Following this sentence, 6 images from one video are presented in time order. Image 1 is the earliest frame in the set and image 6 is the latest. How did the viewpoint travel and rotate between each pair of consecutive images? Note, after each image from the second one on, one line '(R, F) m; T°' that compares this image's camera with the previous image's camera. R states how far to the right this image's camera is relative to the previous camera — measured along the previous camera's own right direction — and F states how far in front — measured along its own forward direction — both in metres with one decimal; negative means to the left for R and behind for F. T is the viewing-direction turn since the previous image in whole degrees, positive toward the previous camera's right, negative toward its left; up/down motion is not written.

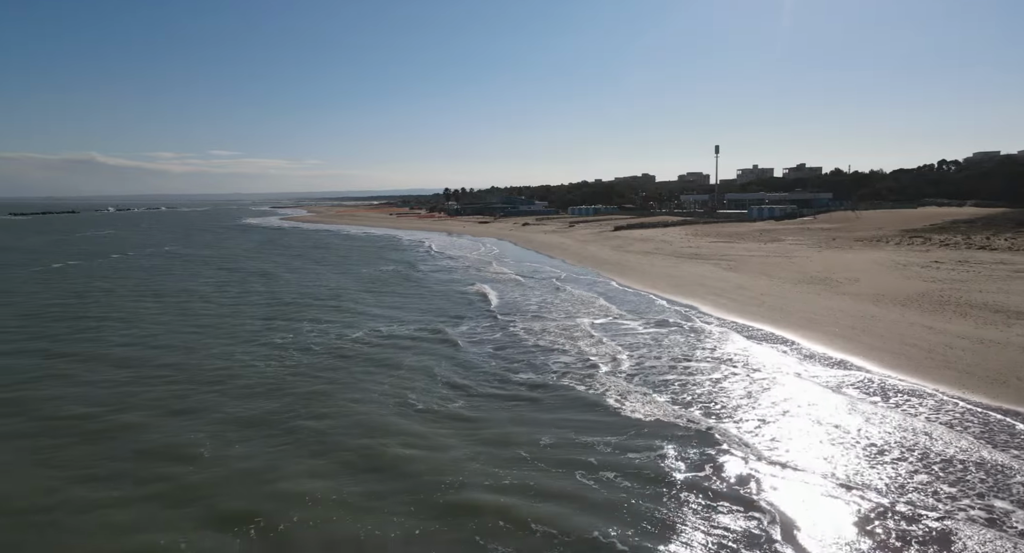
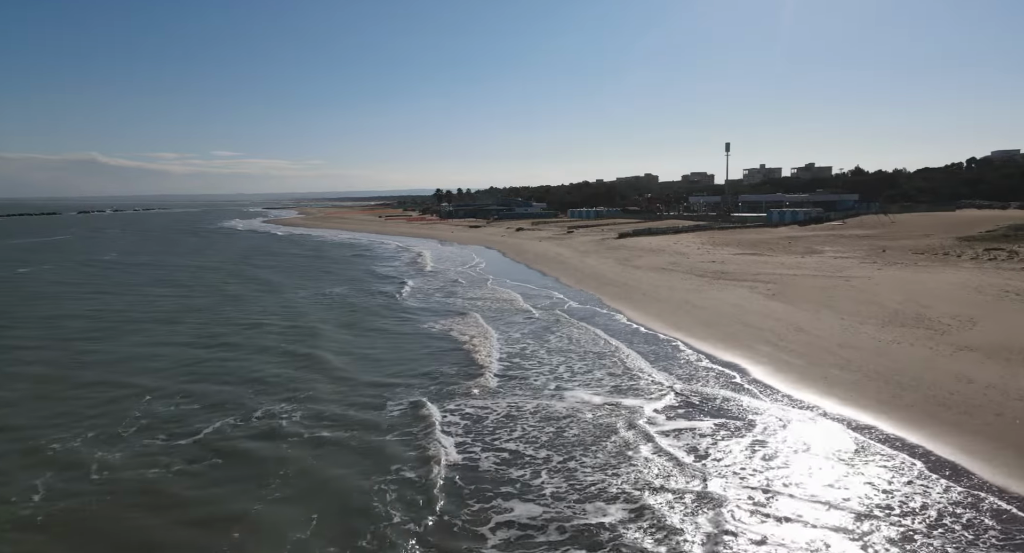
(+0.8, +6.2) m; 0°
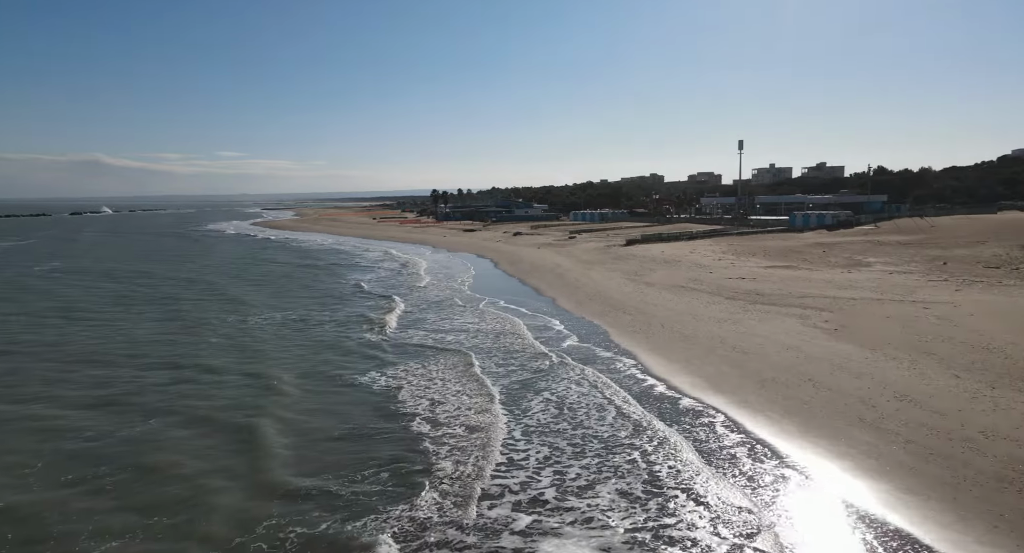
(+0.6, +4.9) m; 0°
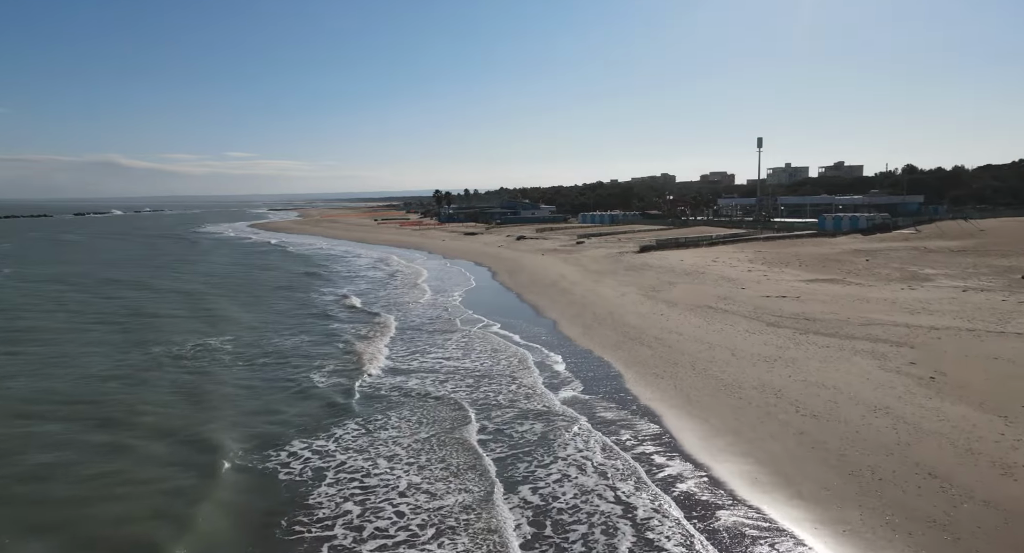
(+0.5, +3.9) m; -1°
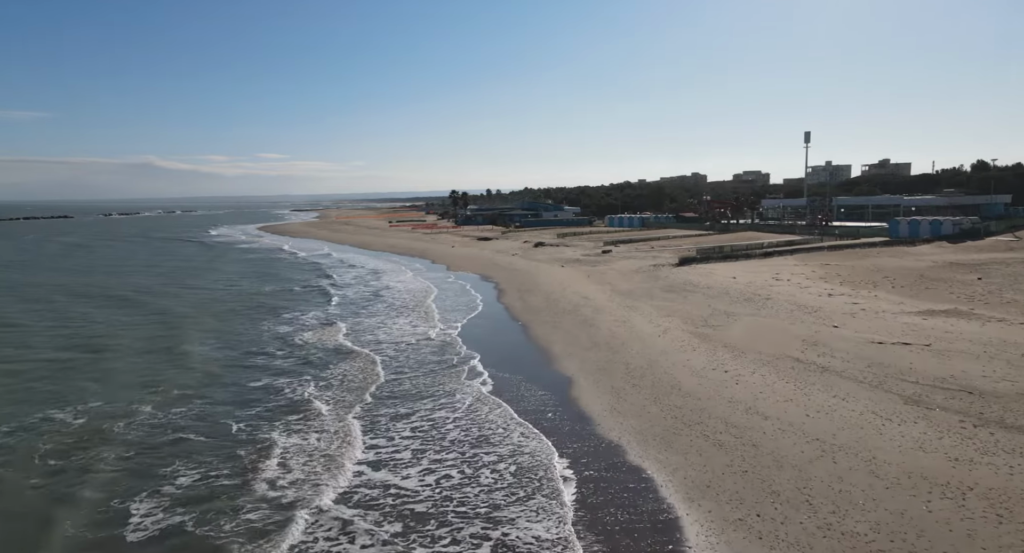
(+0.6, +5.9) m; -2°
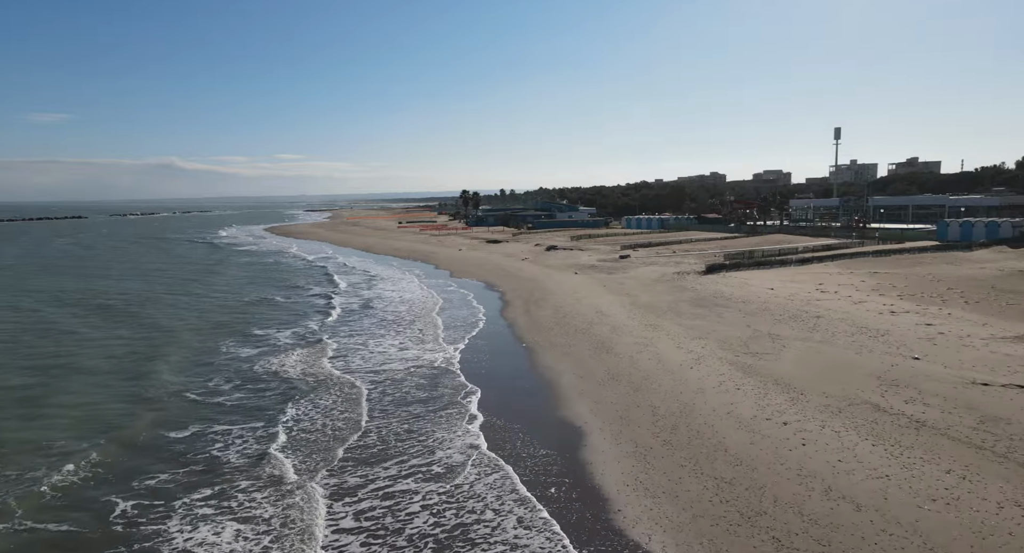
(+0.3, +2.9) m; -1°
